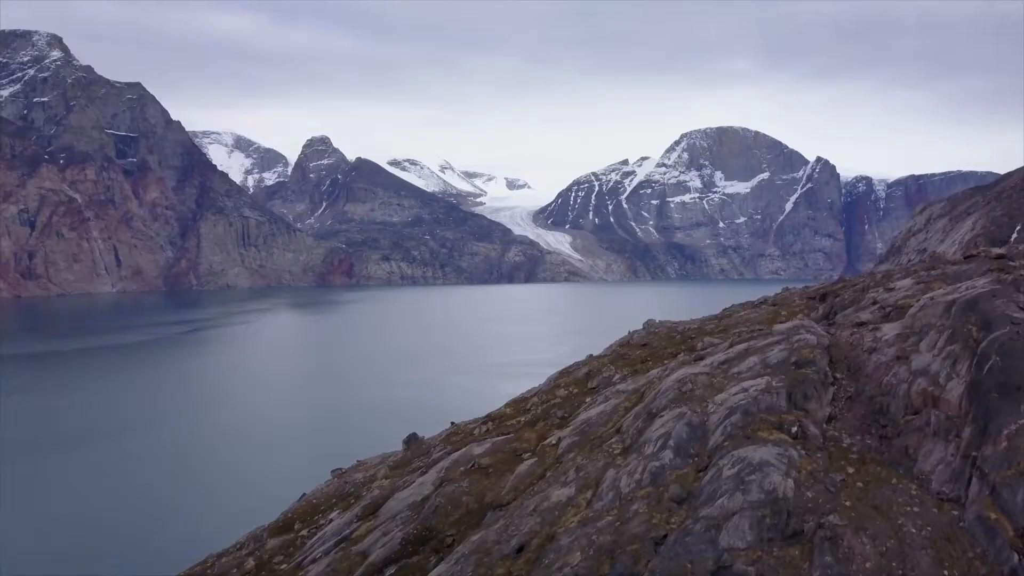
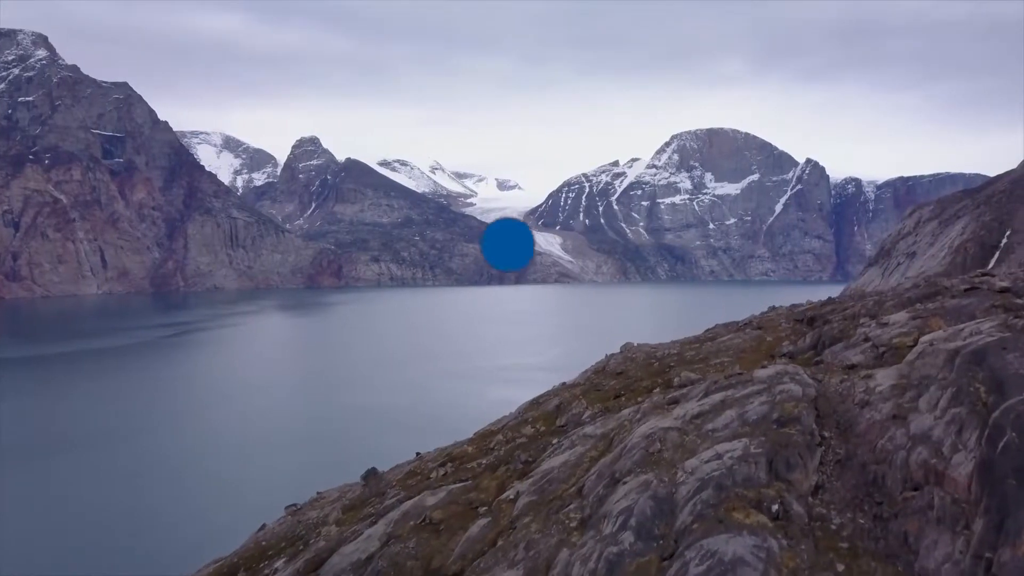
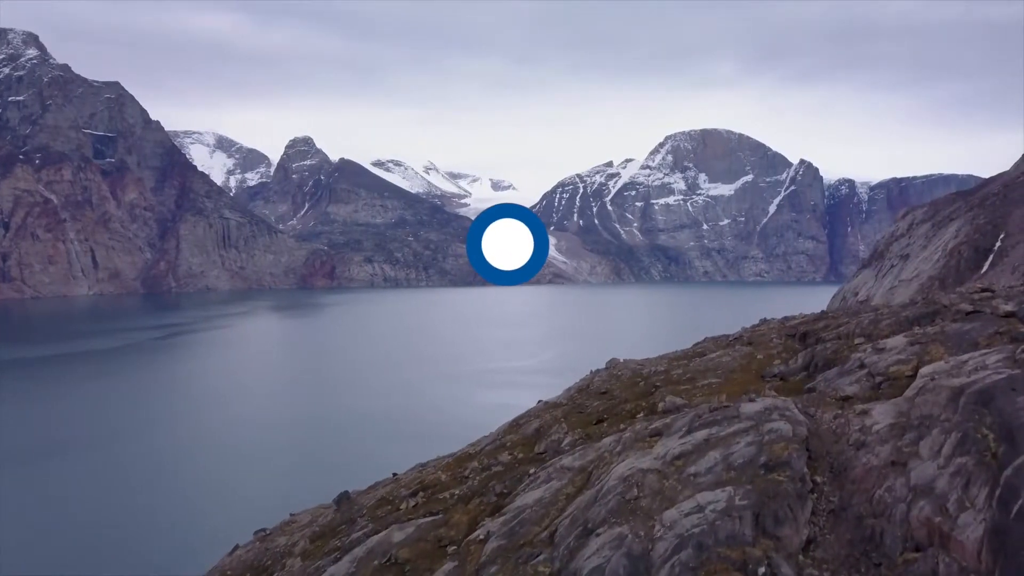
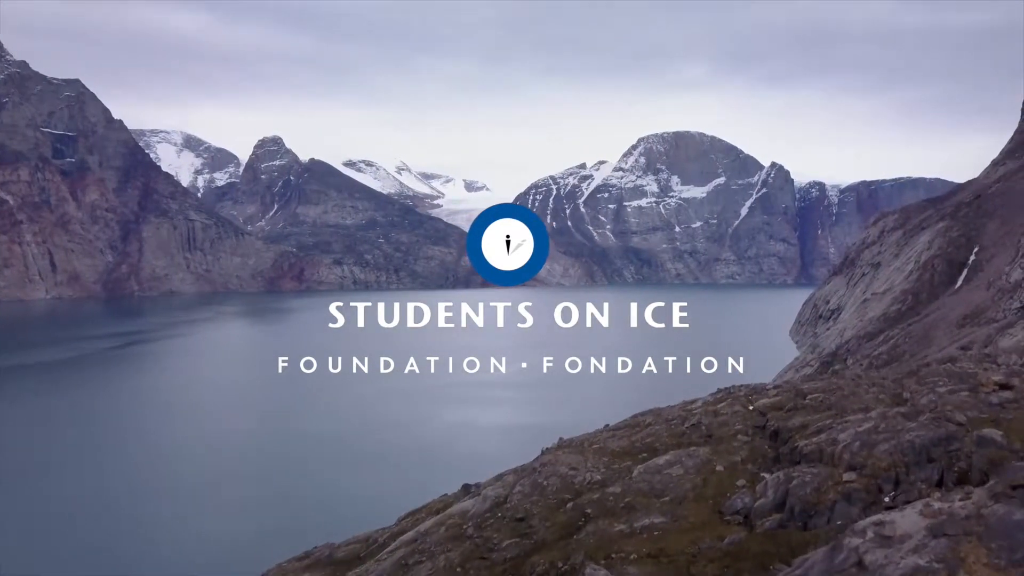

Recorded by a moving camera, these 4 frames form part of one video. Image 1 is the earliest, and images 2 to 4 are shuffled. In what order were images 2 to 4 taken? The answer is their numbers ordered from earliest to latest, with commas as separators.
2, 3, 4
